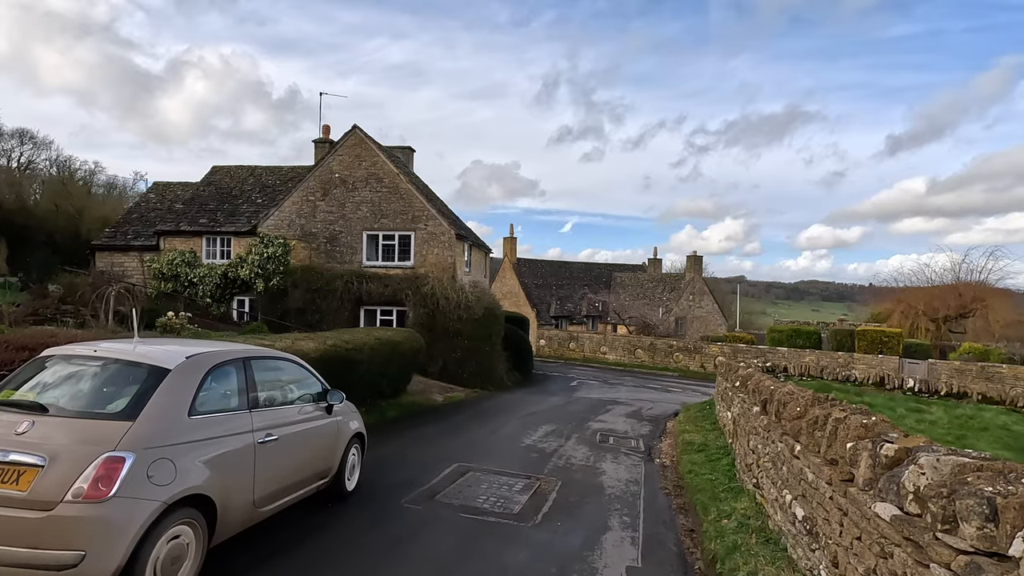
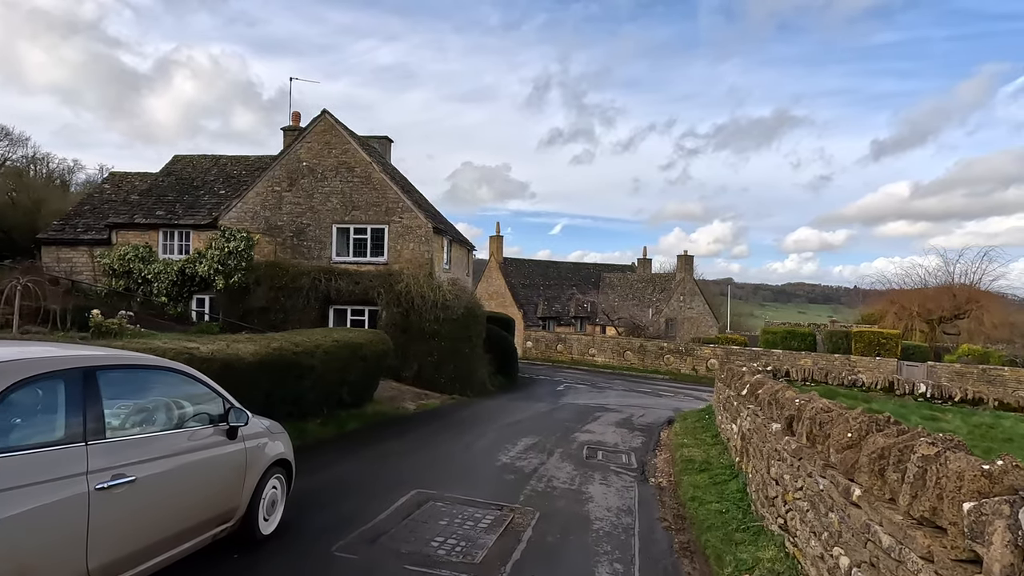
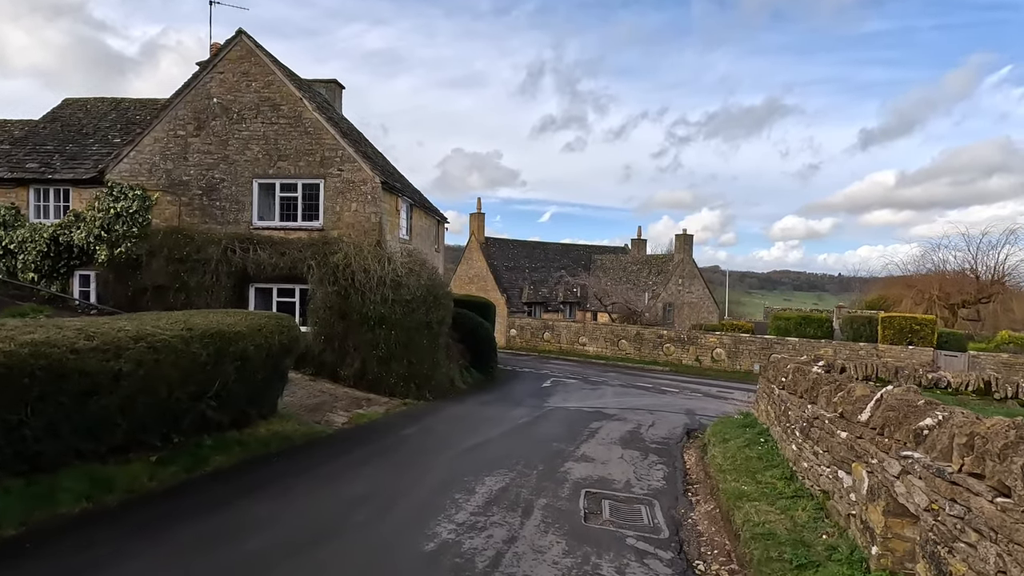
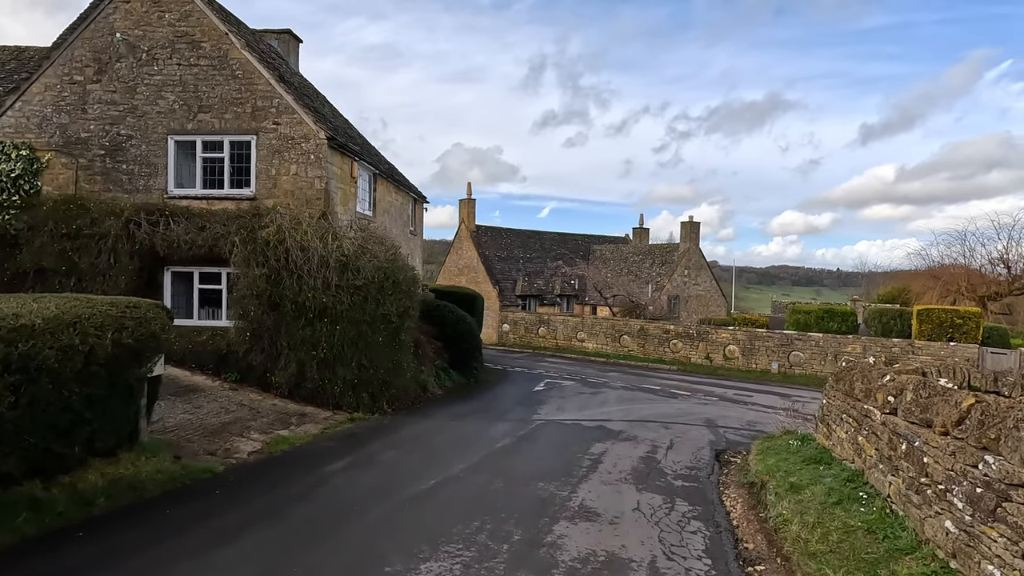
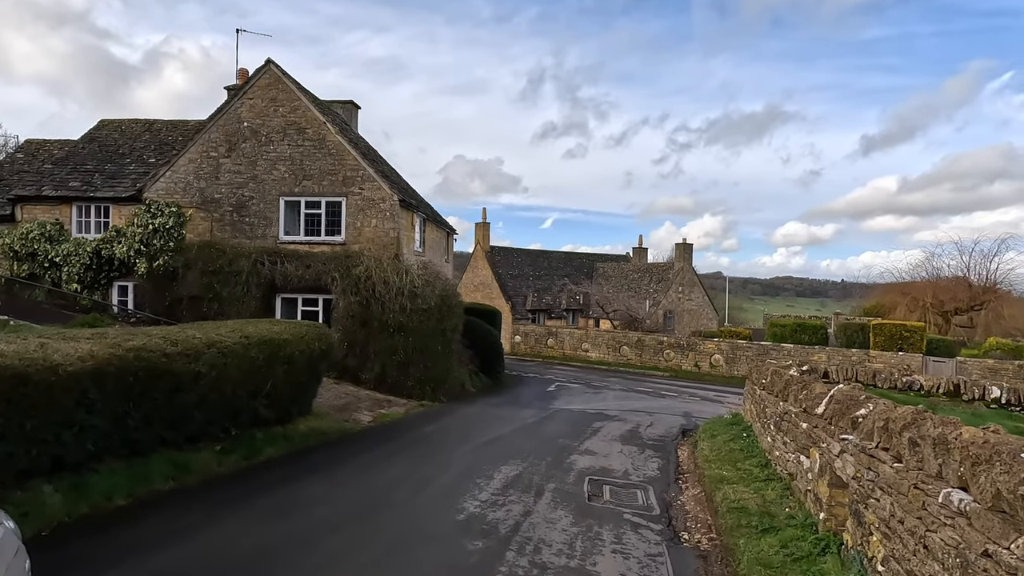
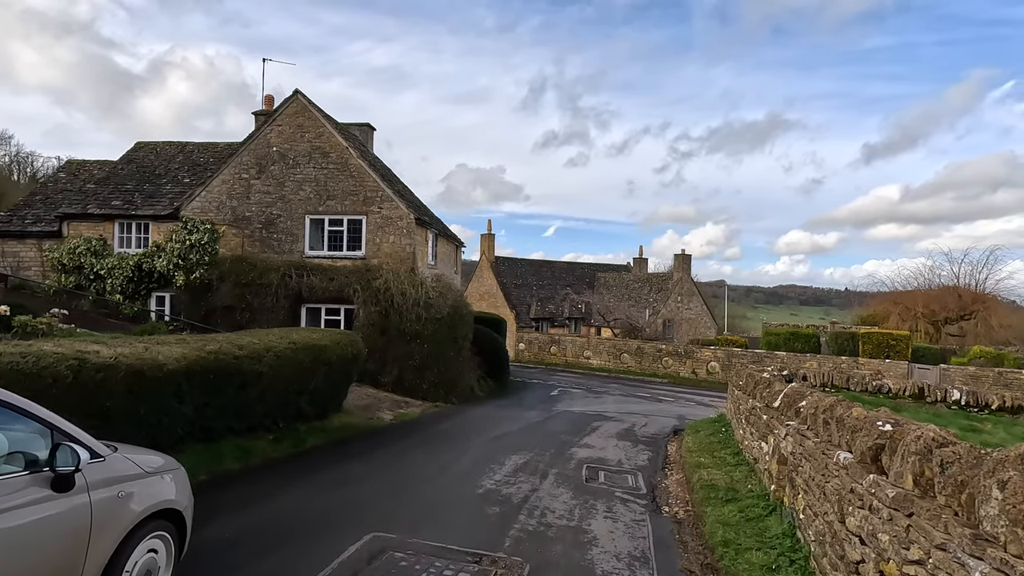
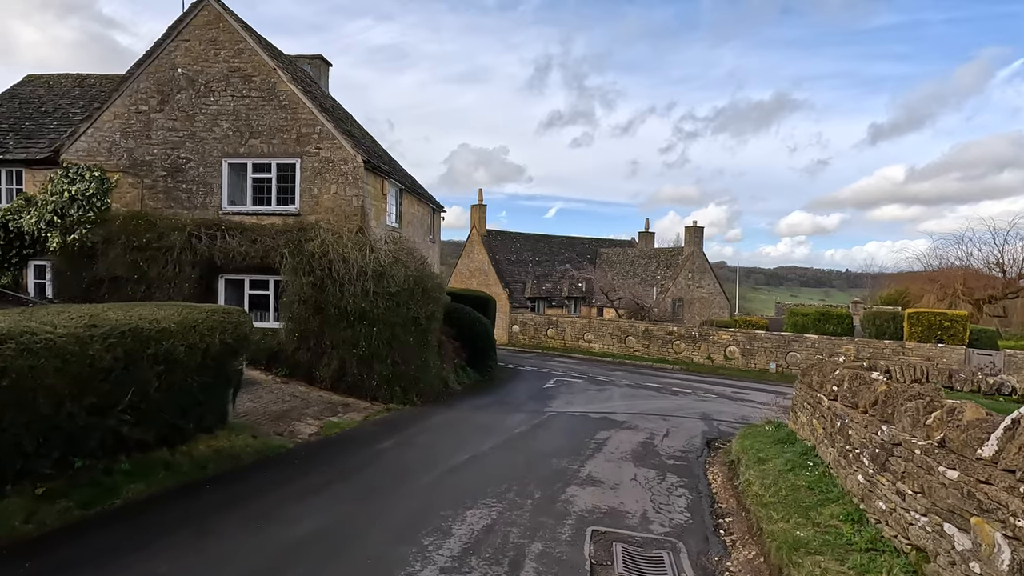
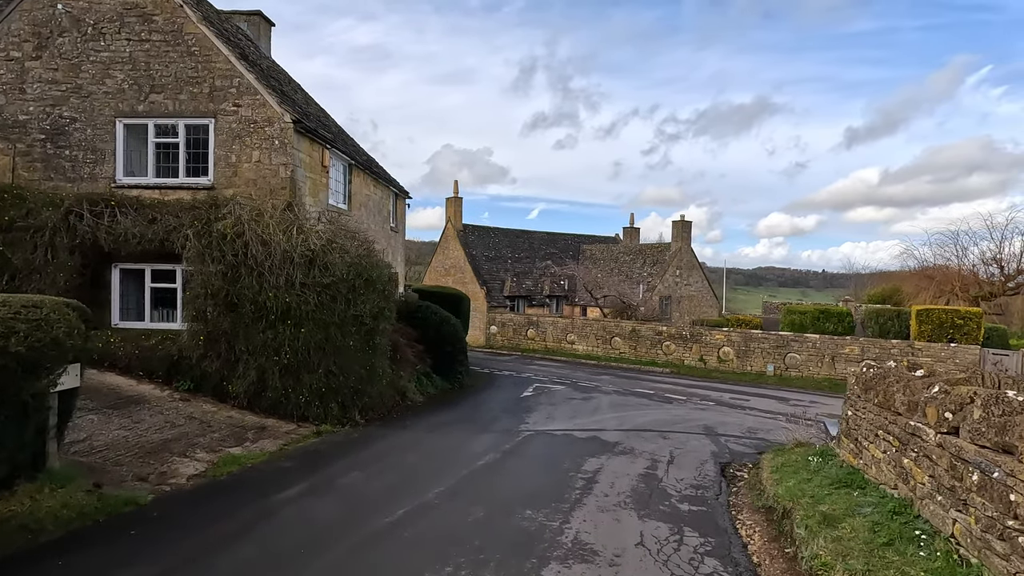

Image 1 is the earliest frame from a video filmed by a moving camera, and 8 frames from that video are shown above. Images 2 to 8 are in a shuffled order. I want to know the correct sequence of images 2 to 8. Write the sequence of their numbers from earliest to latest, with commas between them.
2, 6, 5, 3, 7, 4, 8
